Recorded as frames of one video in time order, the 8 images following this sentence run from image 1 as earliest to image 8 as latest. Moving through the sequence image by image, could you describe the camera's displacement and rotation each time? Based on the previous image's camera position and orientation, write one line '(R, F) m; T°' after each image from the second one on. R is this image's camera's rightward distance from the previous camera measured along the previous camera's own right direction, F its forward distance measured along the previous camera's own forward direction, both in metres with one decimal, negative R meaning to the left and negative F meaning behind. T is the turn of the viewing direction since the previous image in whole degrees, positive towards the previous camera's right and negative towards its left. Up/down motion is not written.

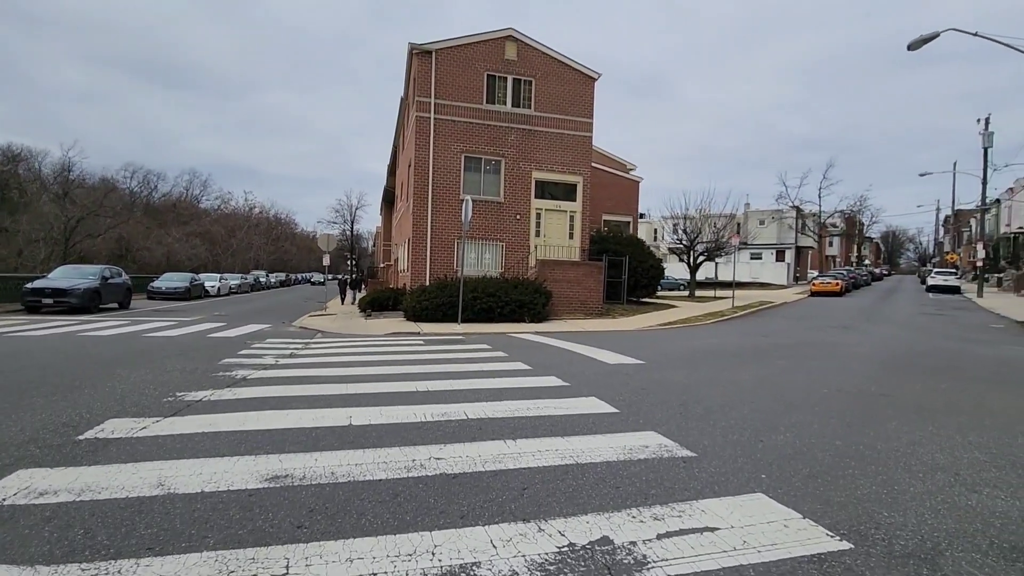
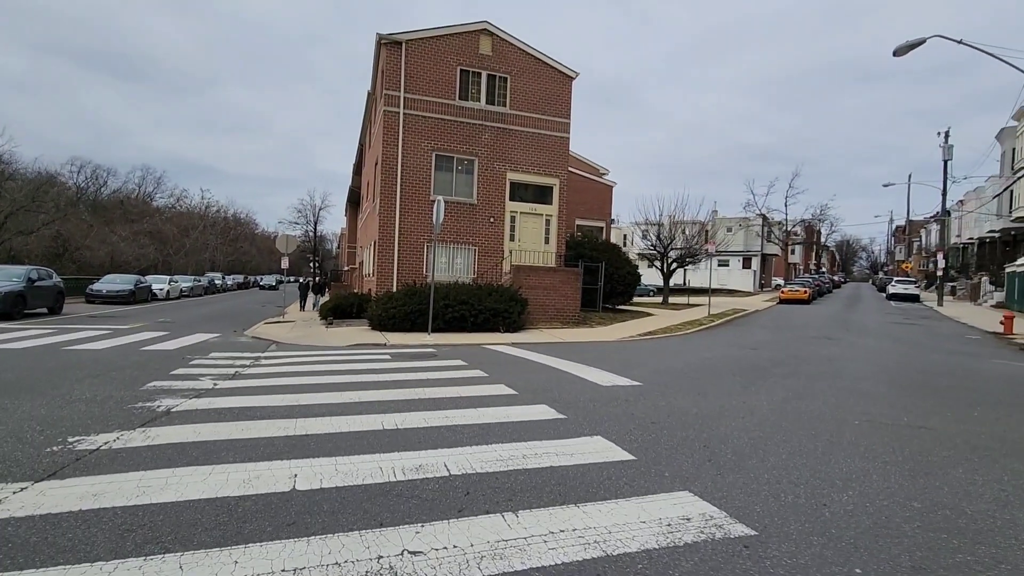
(-0.2, +1.1) m; +4°
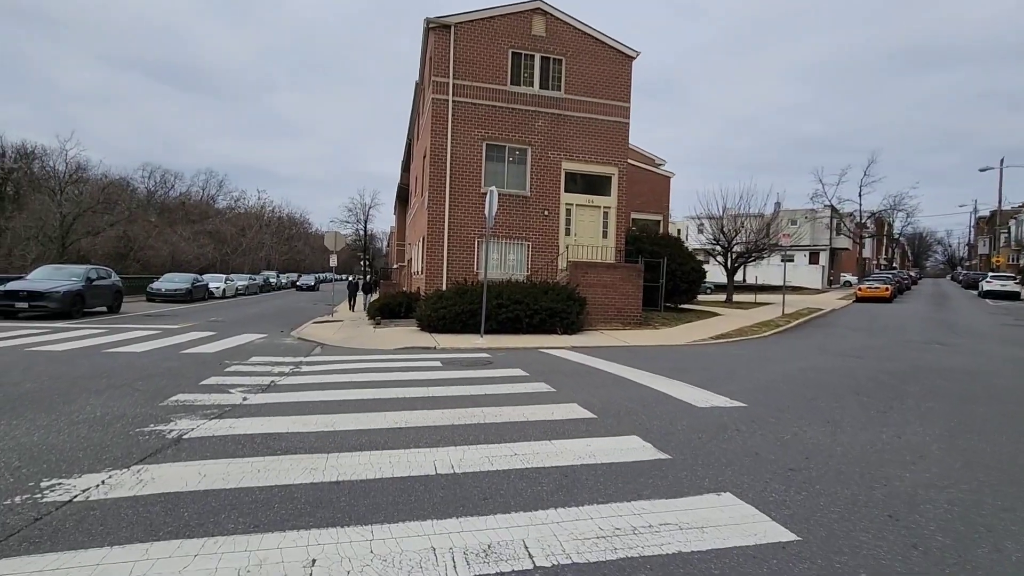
(-0.3, +1.3) m; -5°
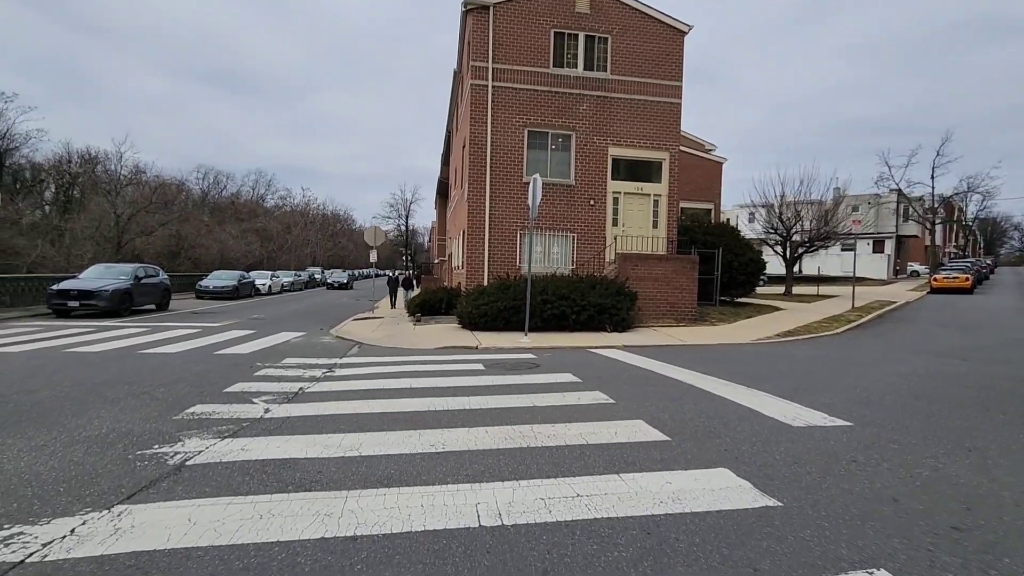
(-0.1, +0.9) m; -4°
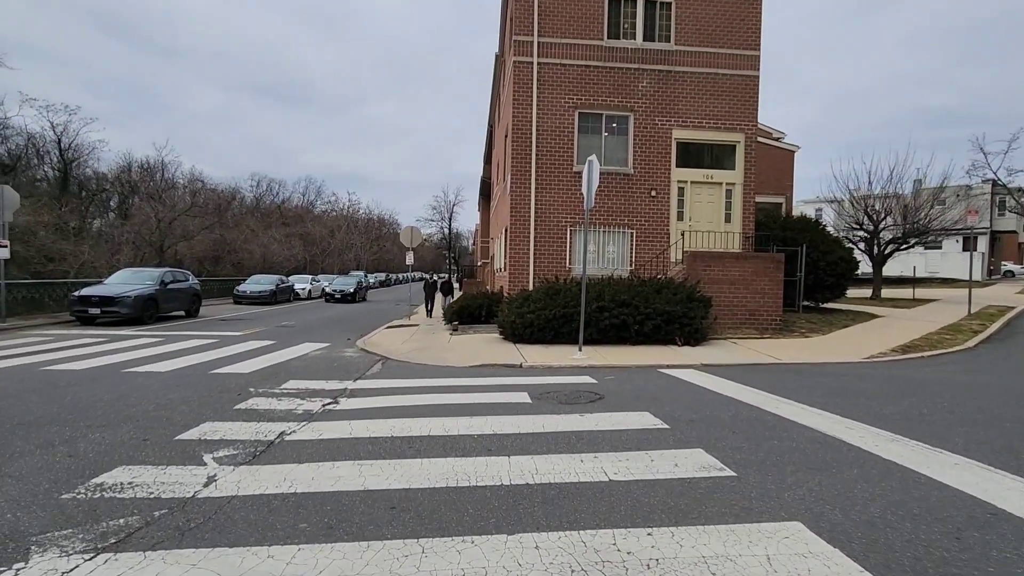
(-0.1, +2.1) m; -5°
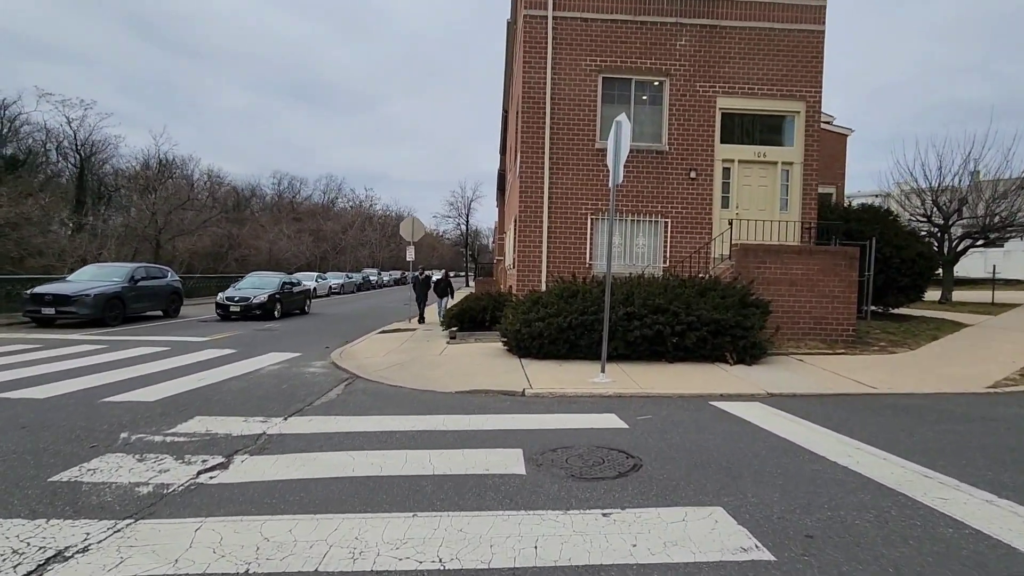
(+0.3, +2.5) m; -2°
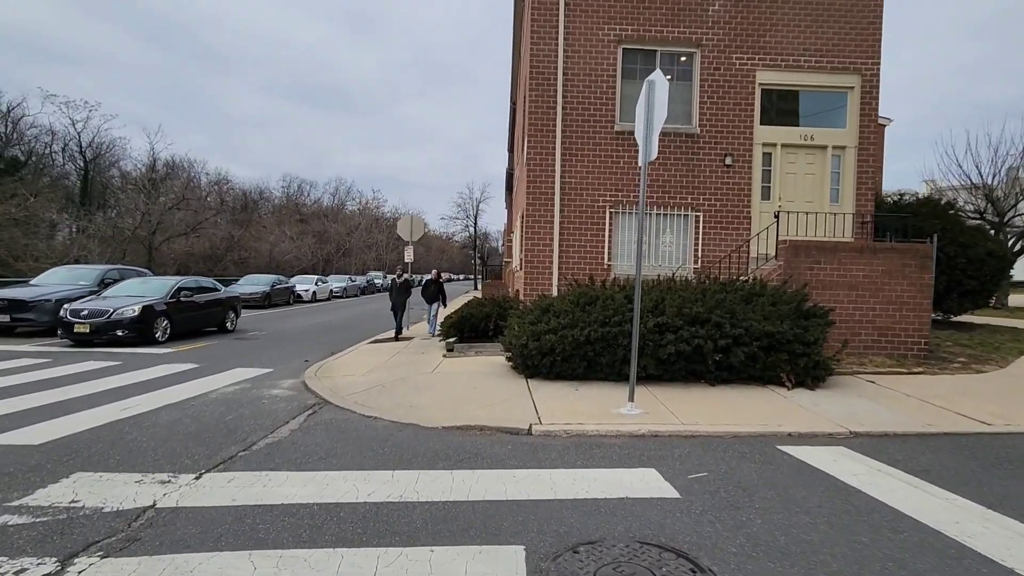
(+0.1, +1.7) m; -1°
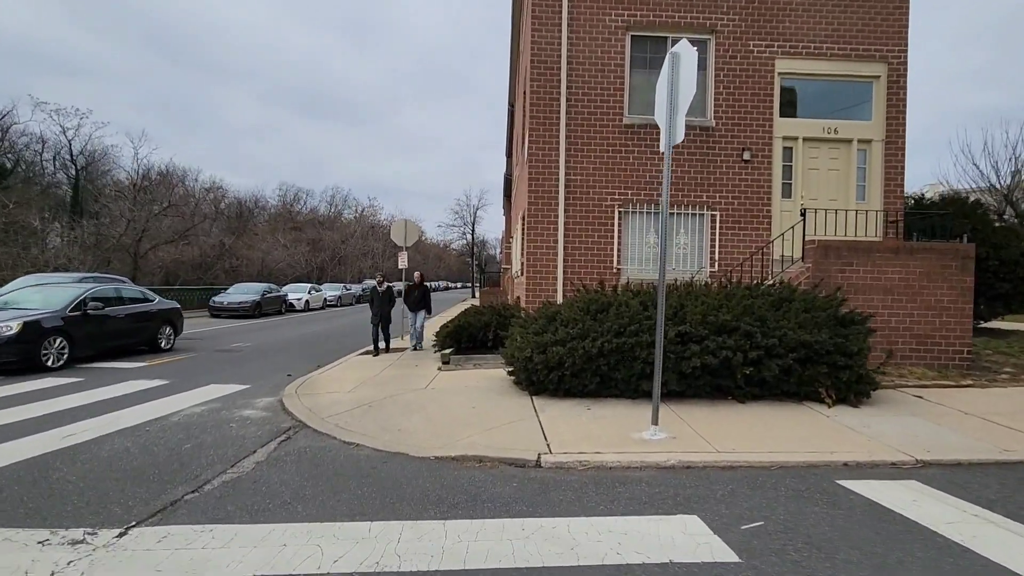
(-0.1, +0.9) m; 0°
